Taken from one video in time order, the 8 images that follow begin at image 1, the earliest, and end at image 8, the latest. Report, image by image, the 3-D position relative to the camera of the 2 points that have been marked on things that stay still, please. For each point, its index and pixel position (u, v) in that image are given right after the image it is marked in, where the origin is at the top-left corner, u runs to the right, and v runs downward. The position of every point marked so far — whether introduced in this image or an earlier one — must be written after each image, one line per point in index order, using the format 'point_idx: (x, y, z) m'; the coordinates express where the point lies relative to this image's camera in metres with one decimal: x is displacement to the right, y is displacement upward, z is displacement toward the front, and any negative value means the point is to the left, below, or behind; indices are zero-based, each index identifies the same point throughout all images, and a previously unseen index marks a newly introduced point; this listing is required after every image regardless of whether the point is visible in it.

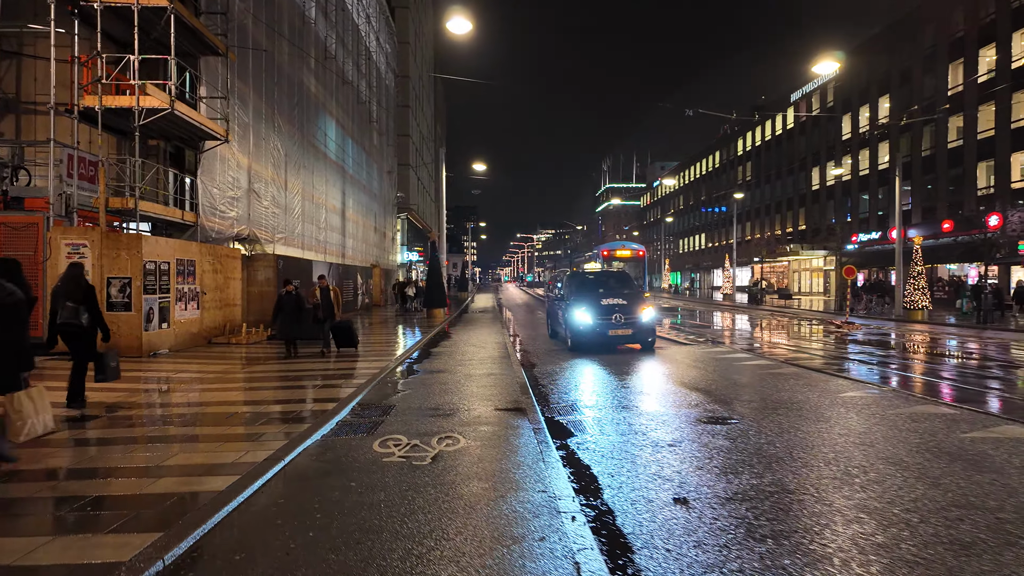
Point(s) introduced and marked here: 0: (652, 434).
0: (+1.3, -1.4, +5.6) m
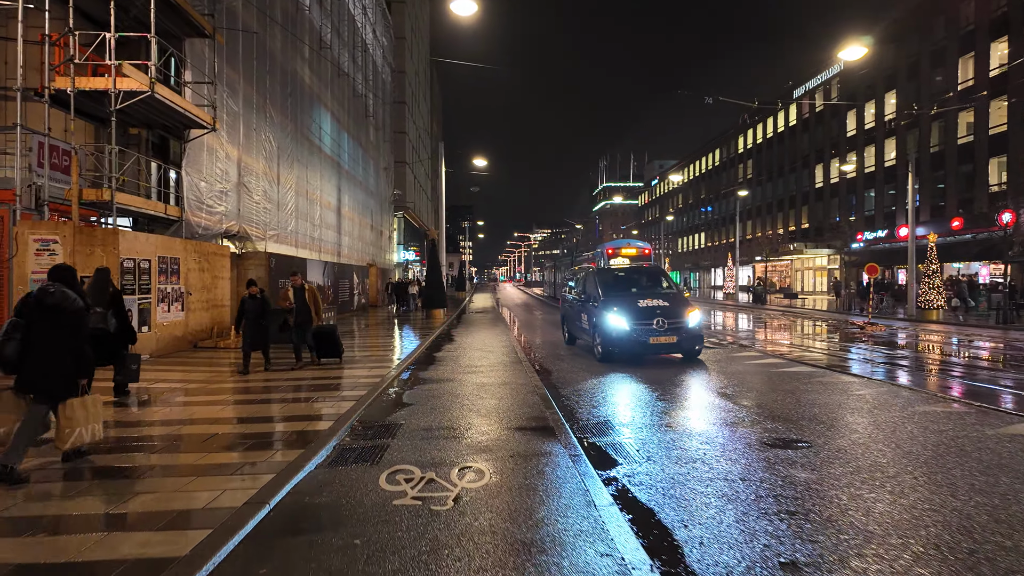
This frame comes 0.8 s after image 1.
0: (+1.6, -1.4, +4.7) m
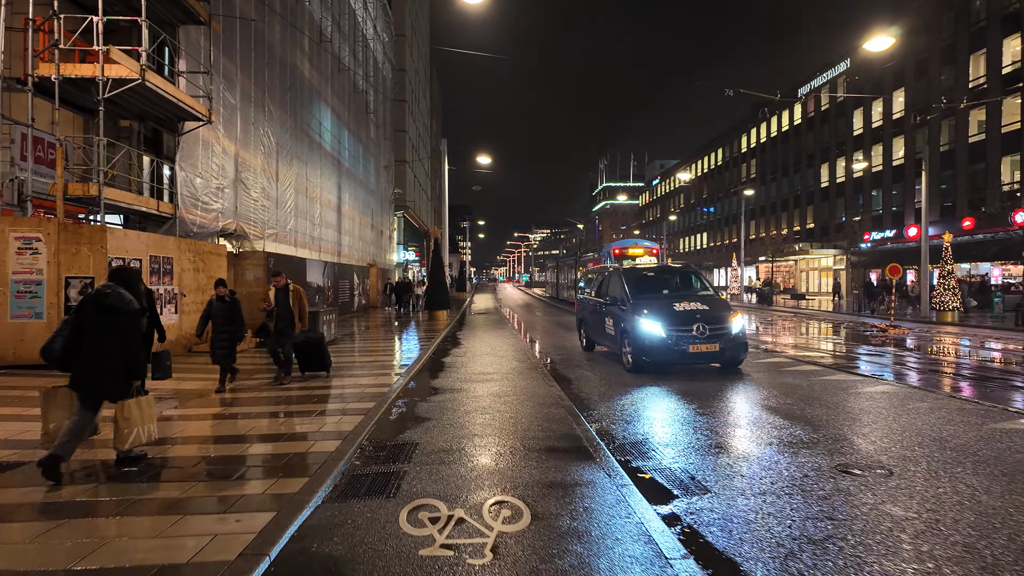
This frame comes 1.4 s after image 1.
0: (+1.9, -1.4, +4.0) m
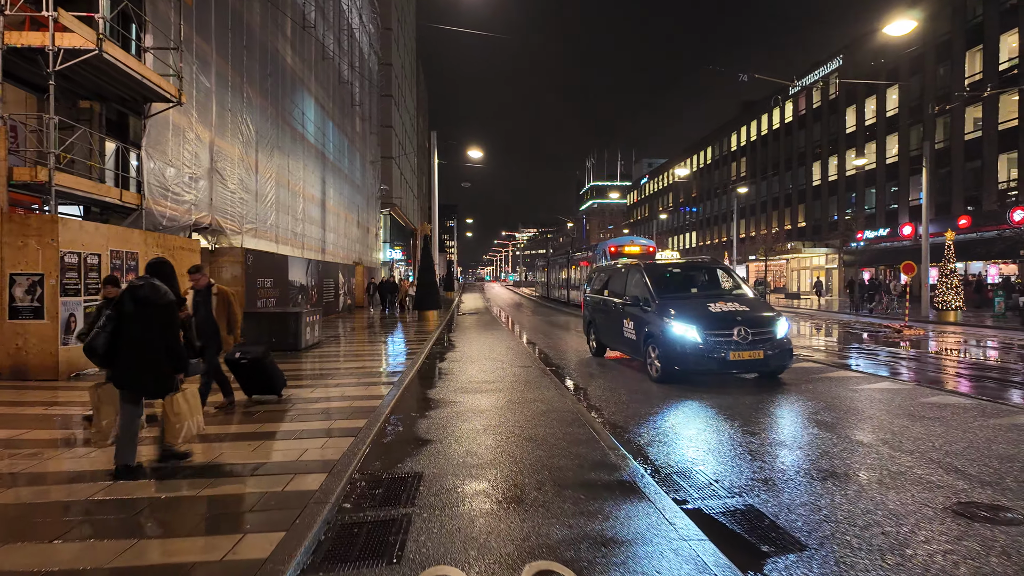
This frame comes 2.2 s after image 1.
0: (+2.1, -1.4, +3.1) m
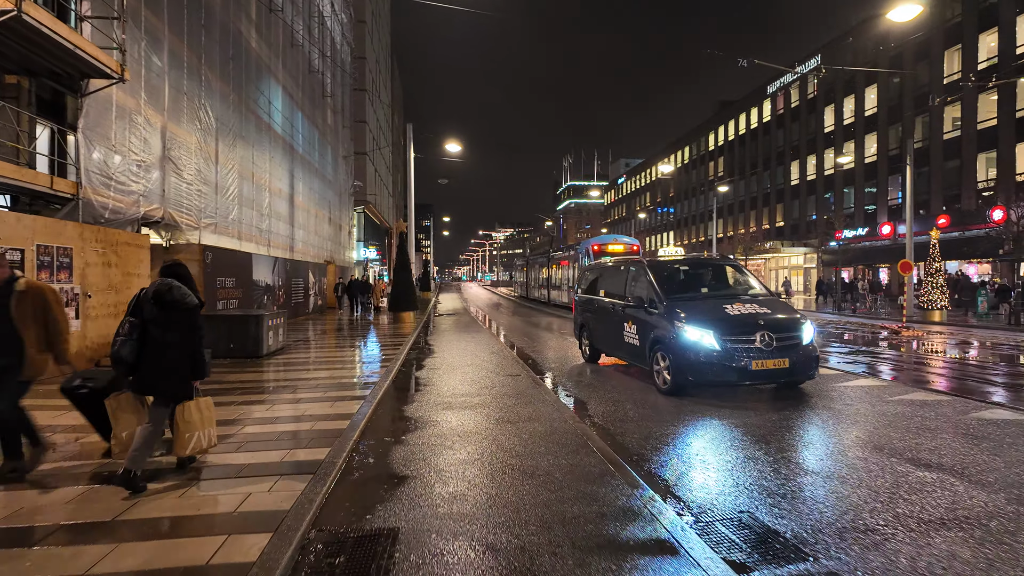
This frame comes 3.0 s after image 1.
0: (+2.2, -1.4, +2.2) m
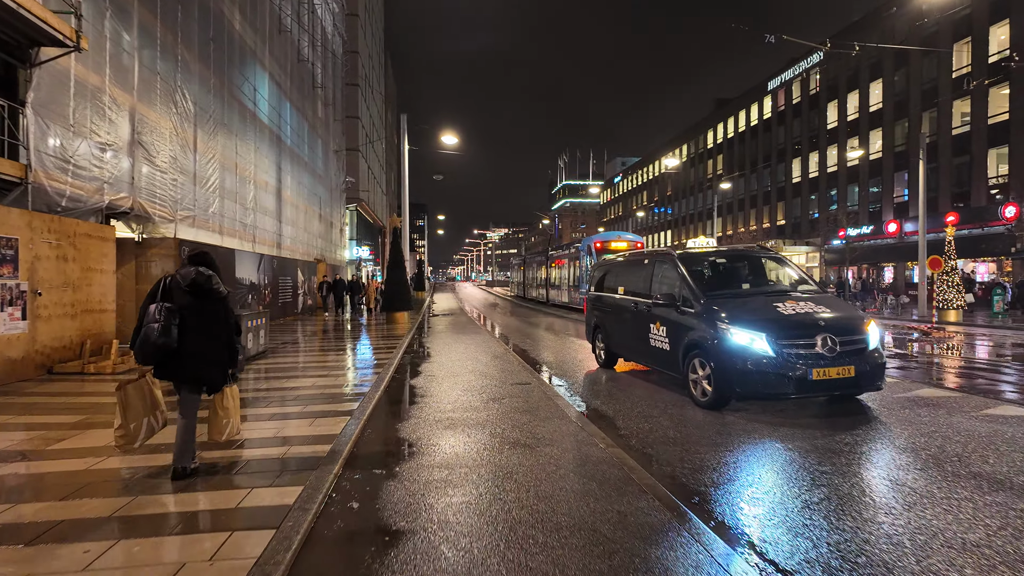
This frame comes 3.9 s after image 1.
0: (+2.3, -1.3, +1.2) m
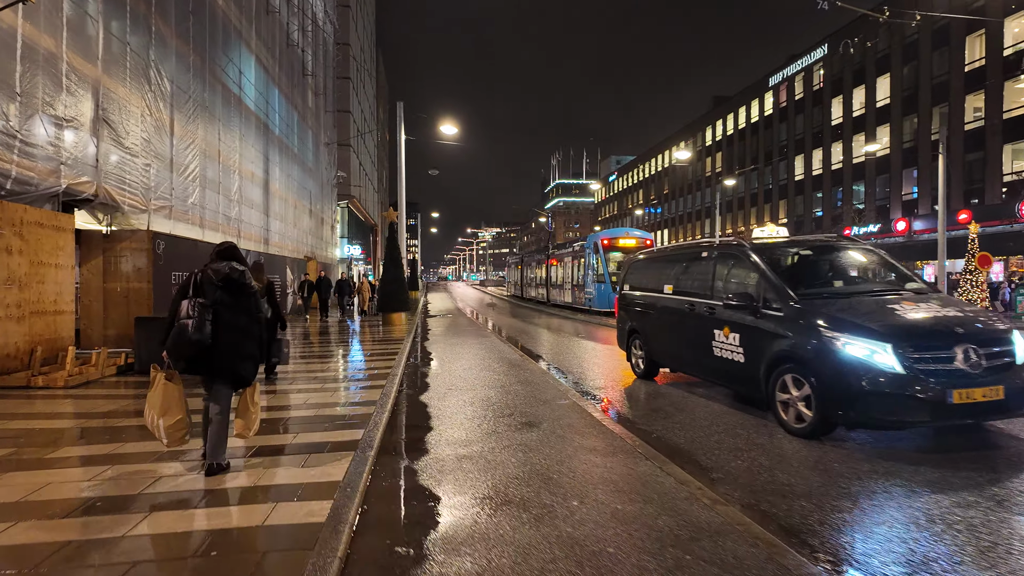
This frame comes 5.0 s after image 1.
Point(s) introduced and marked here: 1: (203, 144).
0: (+2.8, -1.3, -0.1) m
1: (-7.7, +3.6, +14.6) m
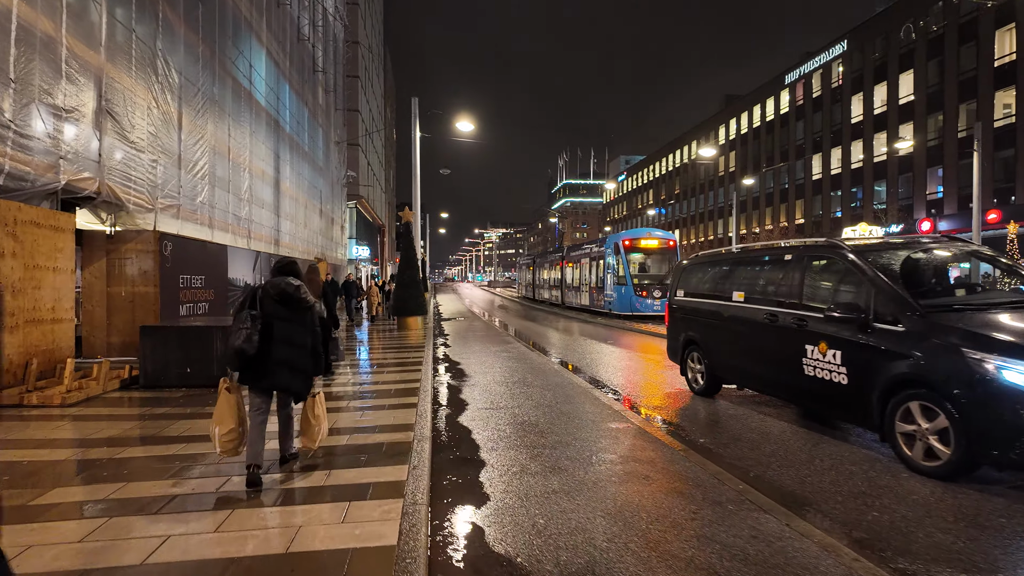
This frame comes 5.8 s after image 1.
0: (+3.3, -1.4, -0.9) m
1: (-7.1, +3.5, +13.9) m
